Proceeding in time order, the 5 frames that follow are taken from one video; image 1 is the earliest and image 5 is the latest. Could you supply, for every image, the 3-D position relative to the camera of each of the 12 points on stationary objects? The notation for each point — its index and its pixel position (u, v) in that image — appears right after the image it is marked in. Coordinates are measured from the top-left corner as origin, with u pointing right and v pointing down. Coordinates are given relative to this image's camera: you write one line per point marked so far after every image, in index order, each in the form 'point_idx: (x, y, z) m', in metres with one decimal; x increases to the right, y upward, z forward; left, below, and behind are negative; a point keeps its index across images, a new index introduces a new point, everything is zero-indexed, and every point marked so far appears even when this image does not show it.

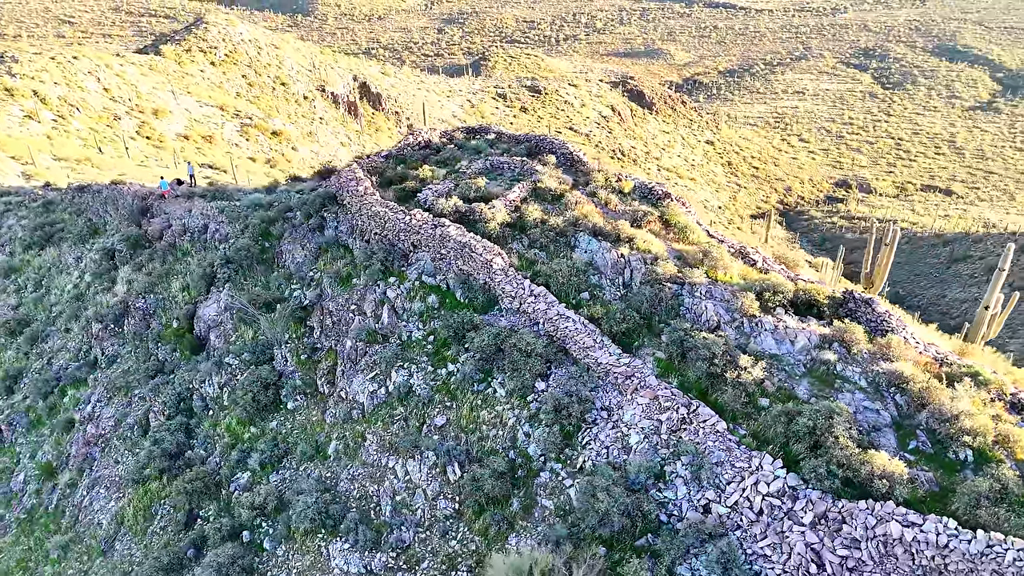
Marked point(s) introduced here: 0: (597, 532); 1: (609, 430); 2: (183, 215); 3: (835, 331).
0: (+1.1, -3.2, +9.6) m
1: (+1.4, -2.0, +10.6) m
2: (-8.3, +1.9, +18.6) m
3: (+4.8, -0.7, +10.9) m
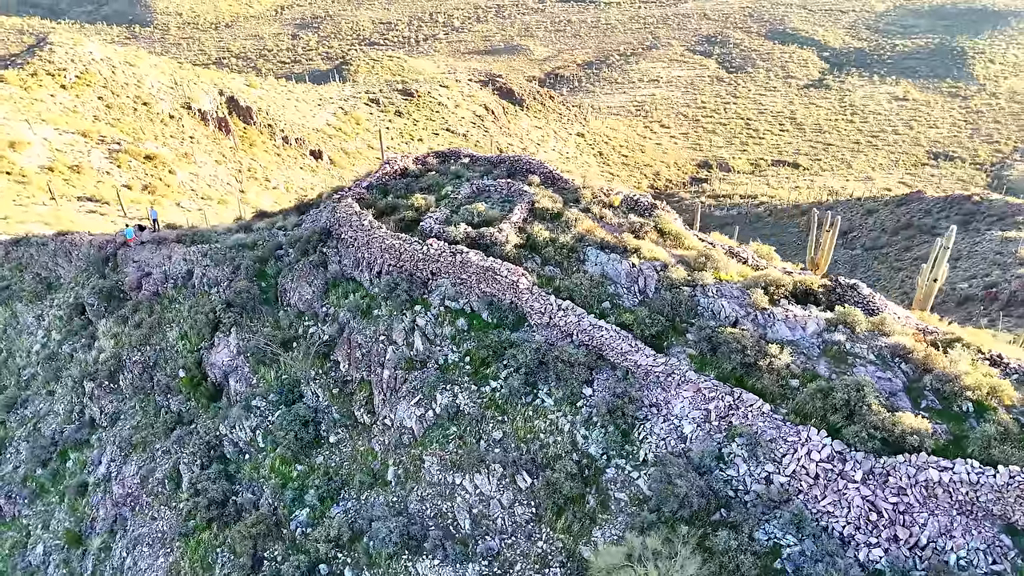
0: (+2.5, -3.4, +10.9) m
1: (+2.4, -2.2, +11.9) m
2: (-8.7, +0.7, +18.2) m
3: (+5.7, -0.5, +12.8) m
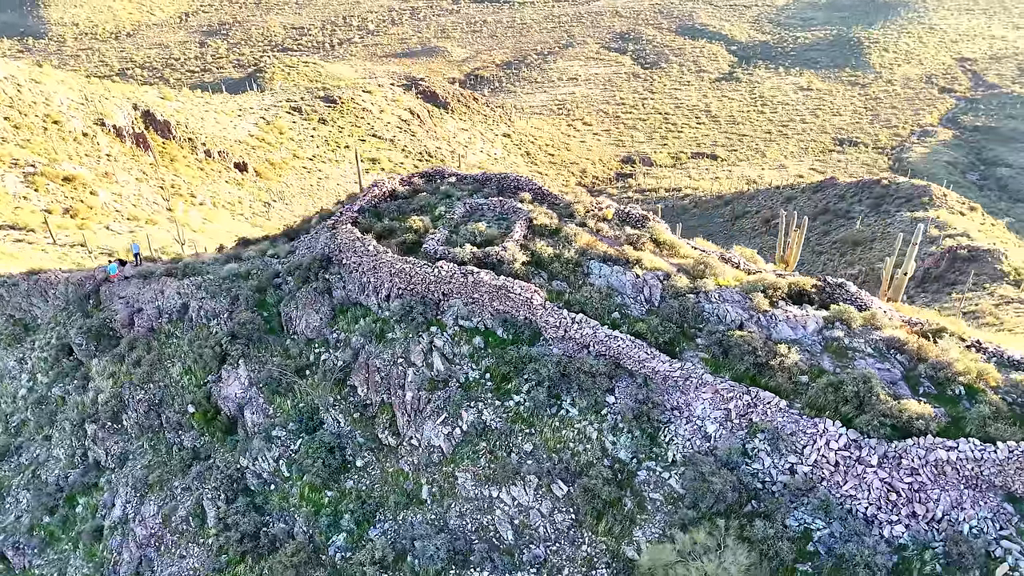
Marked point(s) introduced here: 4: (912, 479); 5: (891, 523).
0: (+3.2, -3.5, +11.8) m
1: (+3.0, -2.4, +12.8) m
2: (-8.8, -0.2, +18.0) m
3: (+6.1, -0.5, +13.9) m
4: (+6.0, -2.9, +11.0) m
5: (+5.7, -3.5, +10.9) m
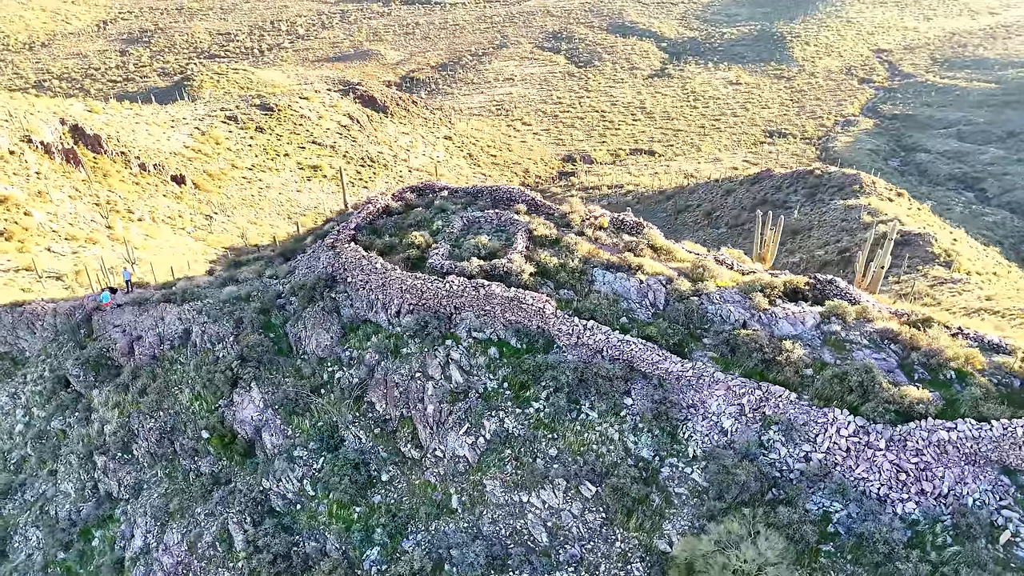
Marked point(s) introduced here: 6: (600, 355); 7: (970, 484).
0: (+3.8, -3.6, +12.5) m
1: (+3.5, -2.5, +13.5) m
2: (-8.8, -0.8, +17.8) m
3: (+6.4, -0.4, +14.9) m
4: (+6.7, -2.8, +12.0) m
5: (+6.3, -3.5, +11.9) m
6: (+1.8, -1.4, +14.7) m
7: (+7.3, -3.1, +11.8) m
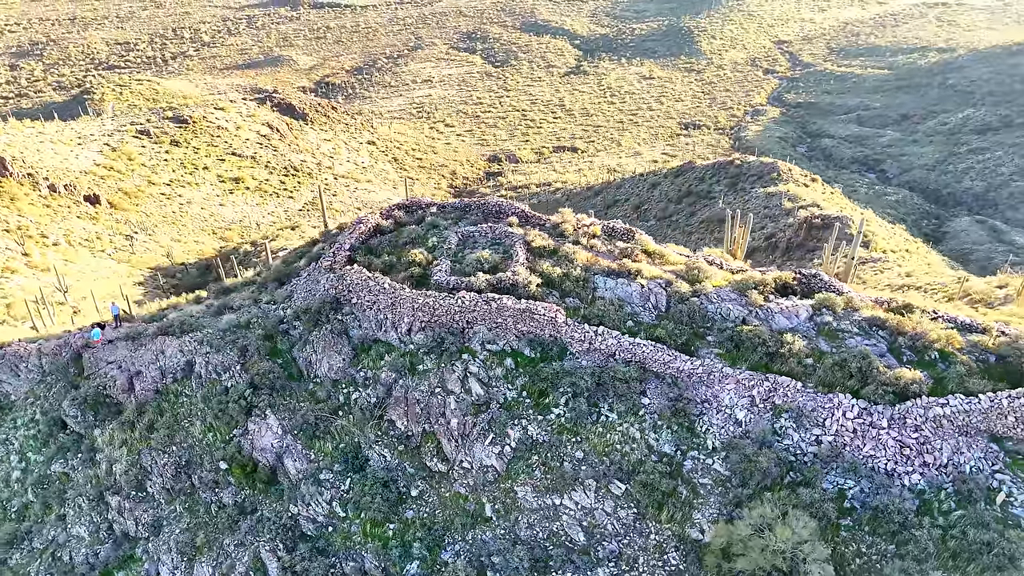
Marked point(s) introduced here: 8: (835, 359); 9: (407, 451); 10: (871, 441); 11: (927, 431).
0: (+4.6, -3.6, +13.5) m
1: (+4.1, -2.5, +14.5) m
2: (-8.6, -1.6, +17.6) m
3: (+6.6, -0.3, +16.1) m
4: (+7.3, -2.6, +13.3) m
5: (+7.1, -3.3, +13.1) m
6: (+2.2, -1.5, +15.5) m
7: (+8.1, -2.9, +13.1) m
8: (+6.4, -1.4, +14.6) m
9: (-2.2, -3.4, +15.4) m
10: (+6.6, -2.8, +13.4) m
11: (+7.5, -2.6, +13.3) m
